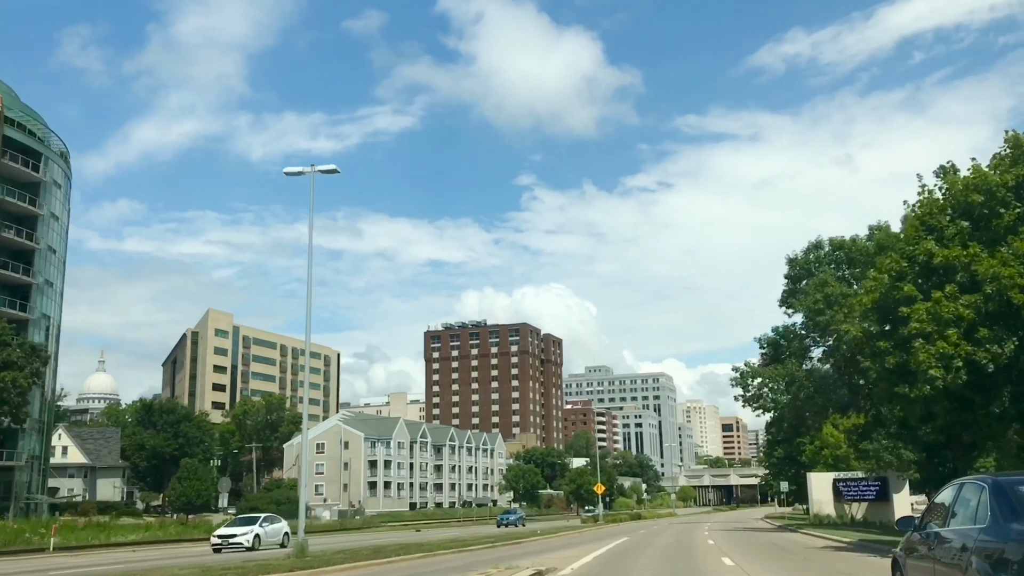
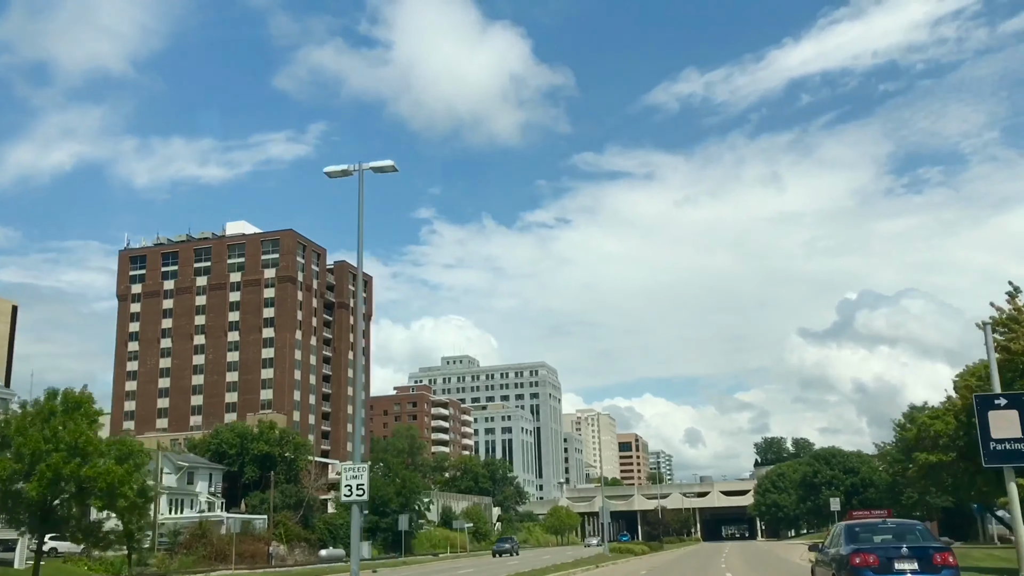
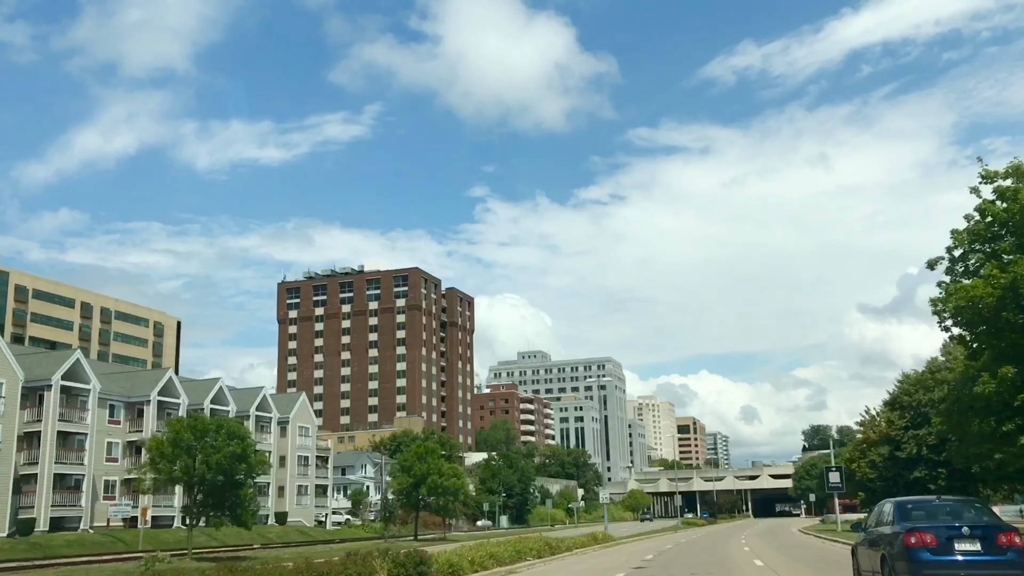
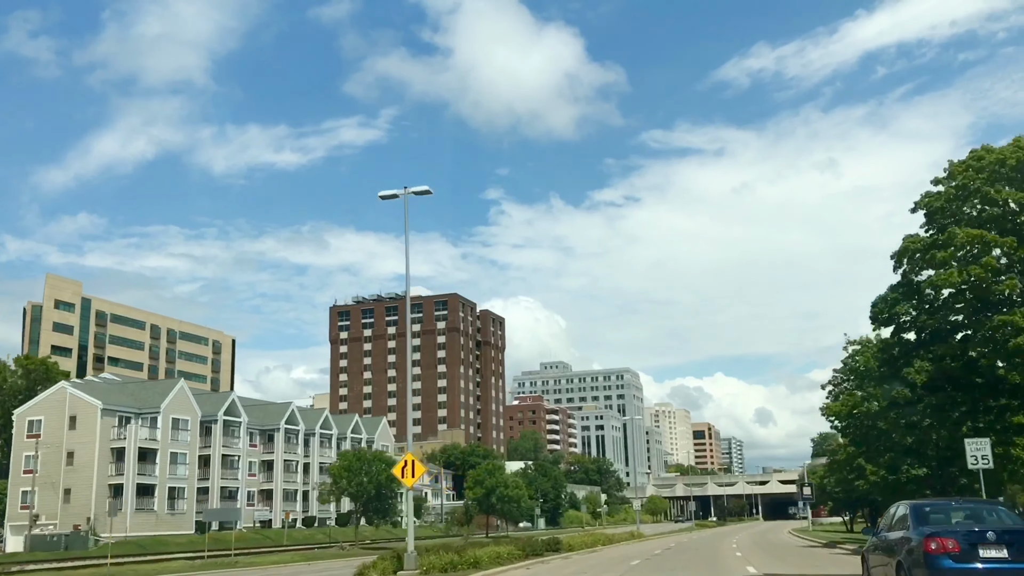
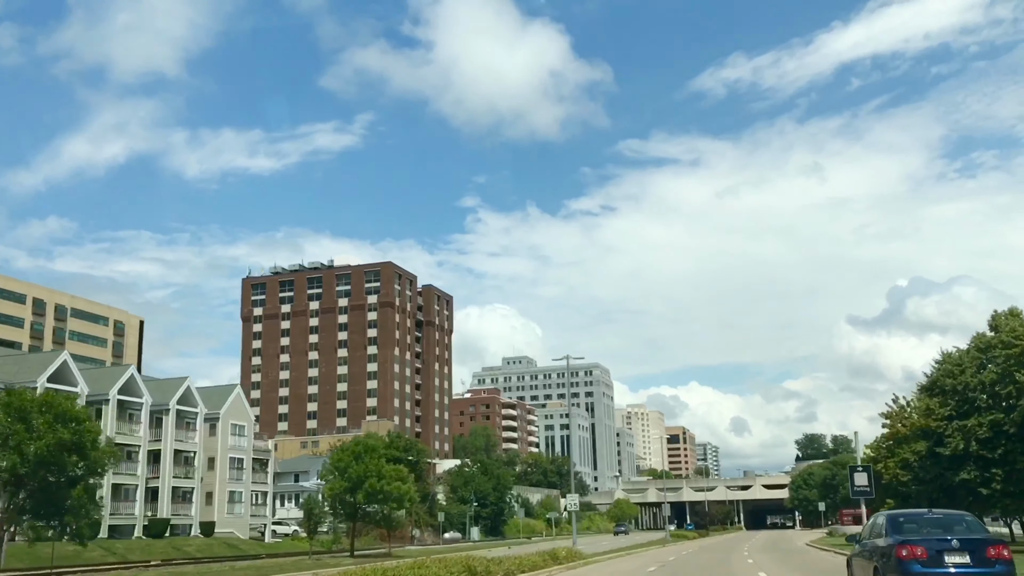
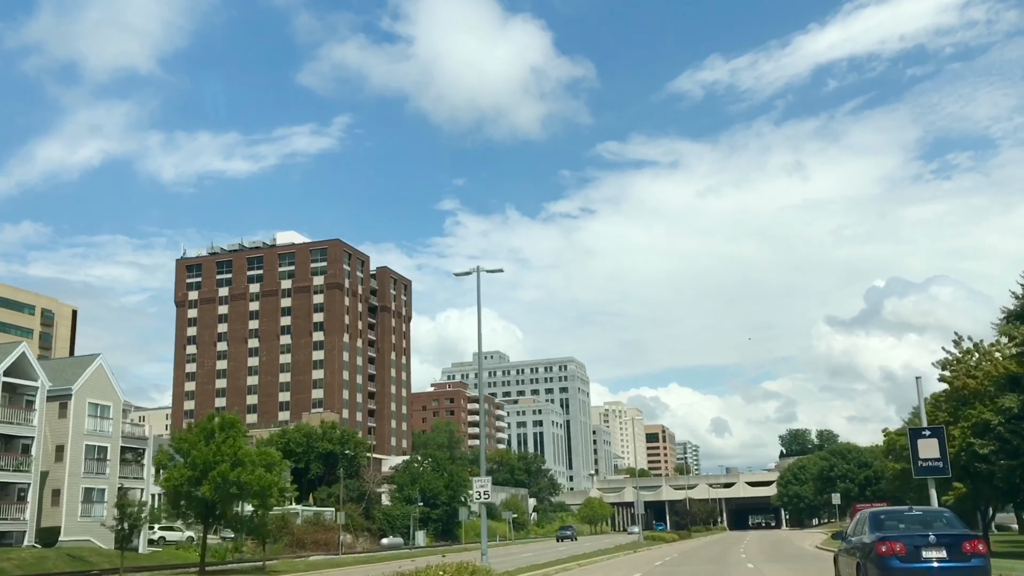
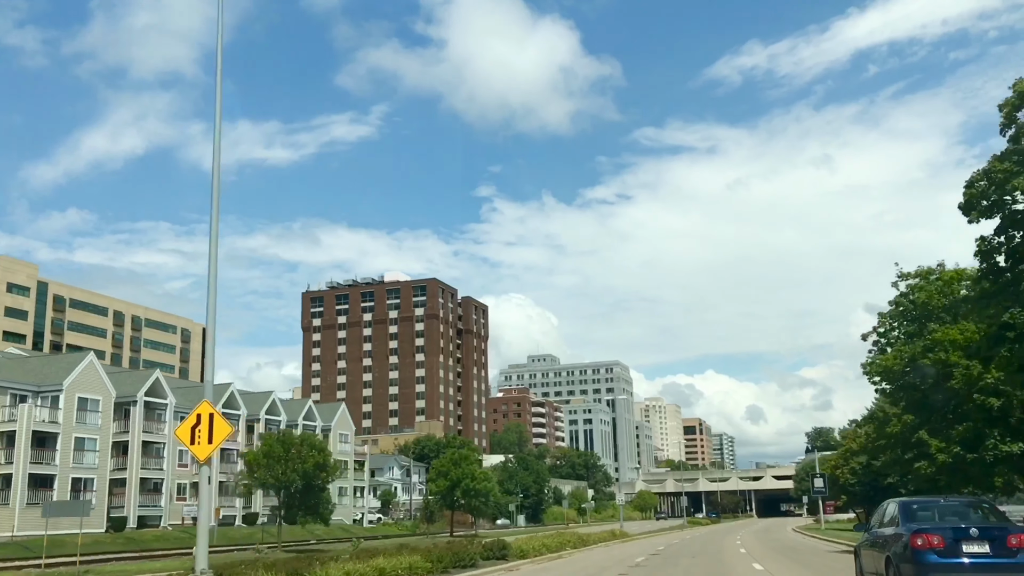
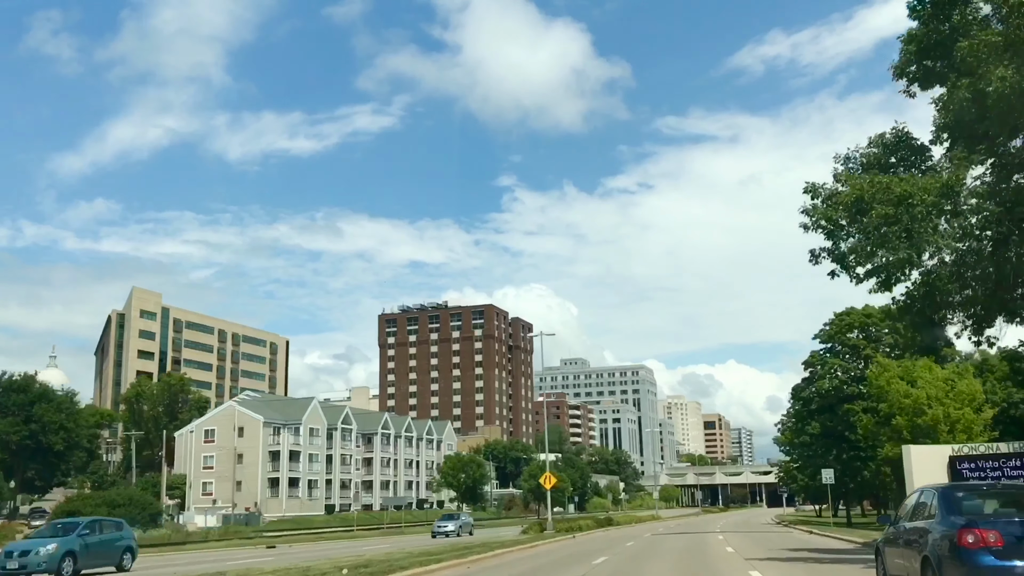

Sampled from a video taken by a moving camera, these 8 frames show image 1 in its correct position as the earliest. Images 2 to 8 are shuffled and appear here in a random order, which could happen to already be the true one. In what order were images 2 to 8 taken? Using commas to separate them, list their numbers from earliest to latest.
8, 4, 7, 3, 5, 6, 2
